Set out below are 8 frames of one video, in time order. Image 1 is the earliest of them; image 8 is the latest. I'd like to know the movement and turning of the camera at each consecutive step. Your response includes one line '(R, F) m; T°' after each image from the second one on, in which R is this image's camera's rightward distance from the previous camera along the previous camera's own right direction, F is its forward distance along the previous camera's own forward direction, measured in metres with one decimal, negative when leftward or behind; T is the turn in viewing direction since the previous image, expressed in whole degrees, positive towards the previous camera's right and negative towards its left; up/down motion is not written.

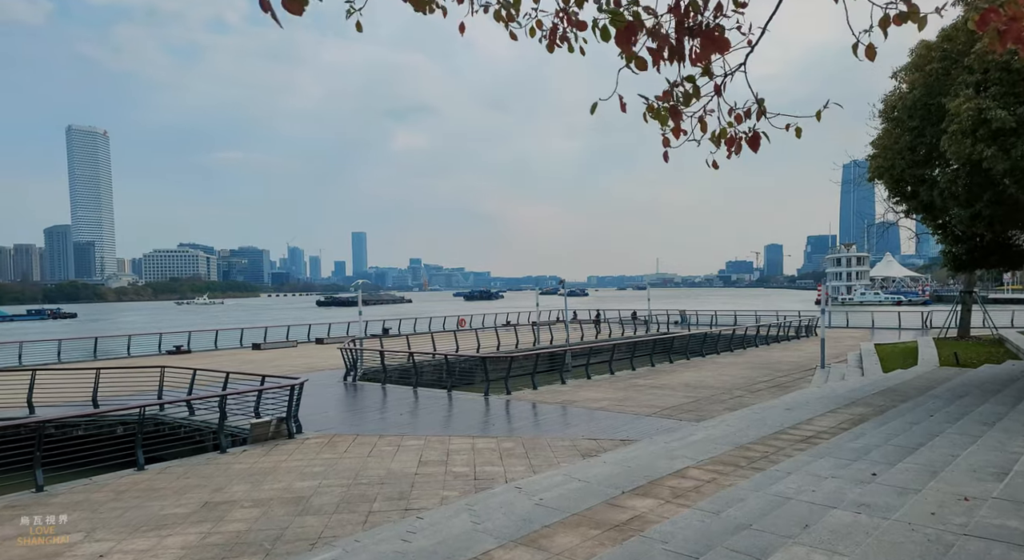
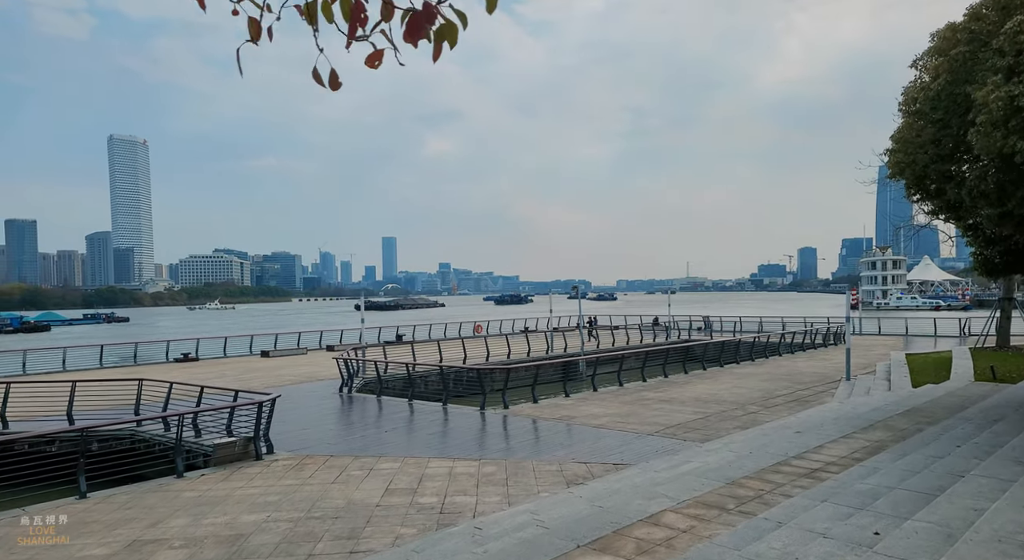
(+0.7, +0.9) m; -2°
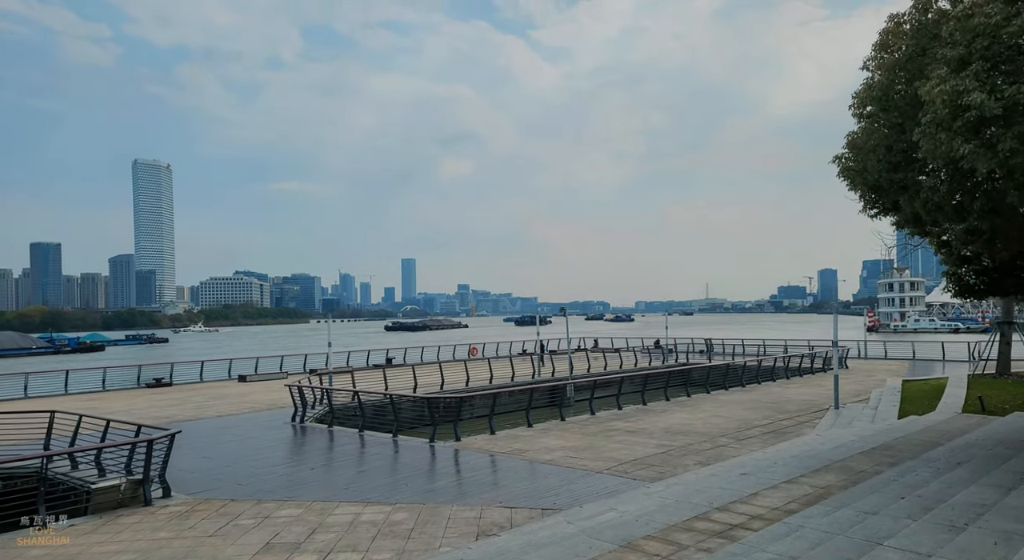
(+1.3, +0.9) m; -1°
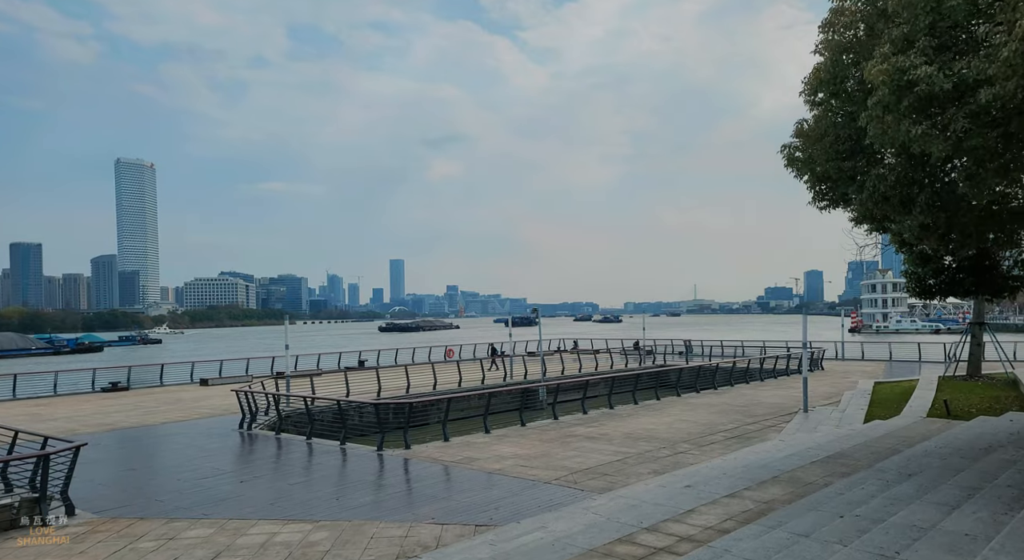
(+0.7, +0.6) m; +1°
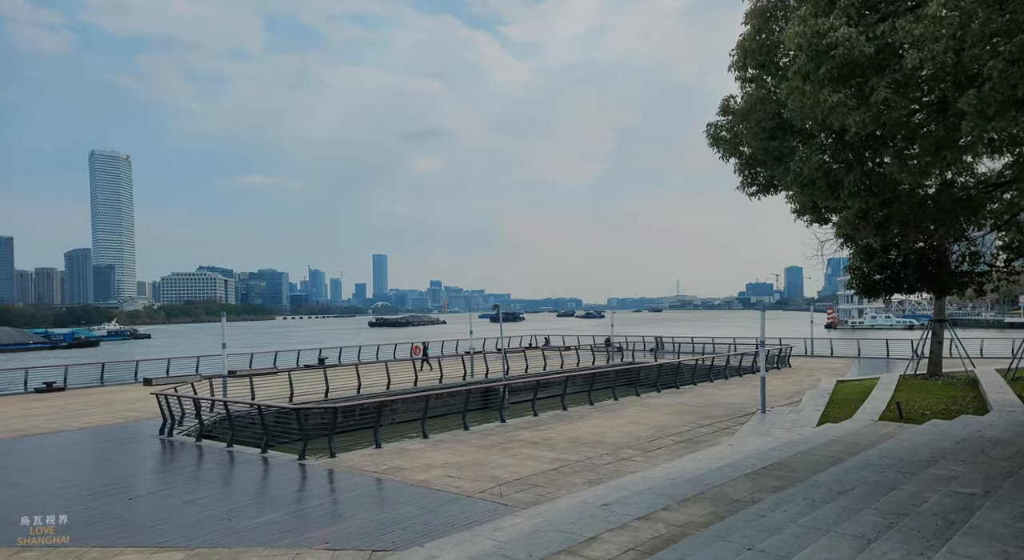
(+1.0, +0.9) m; +2°
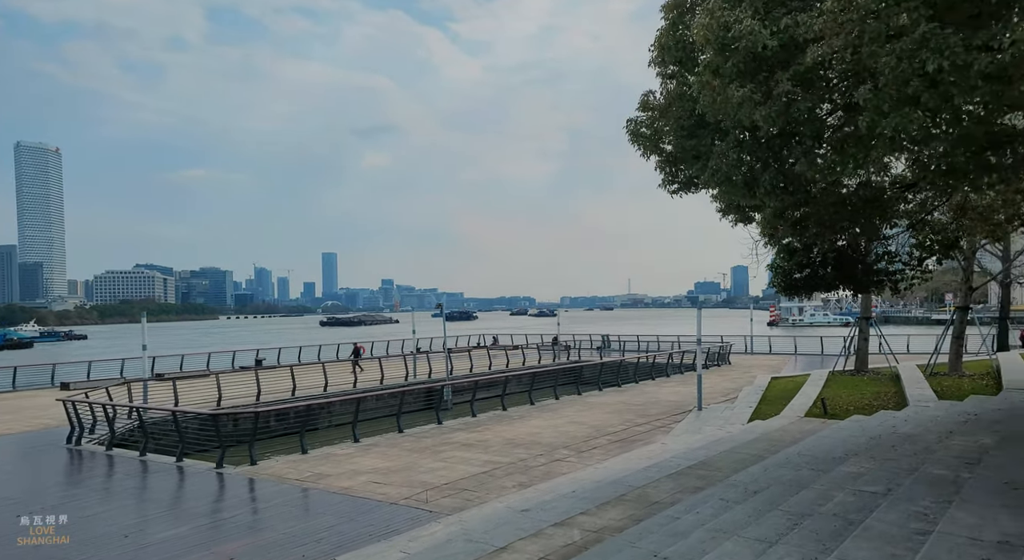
(+0.4, +0.1) m; +4°
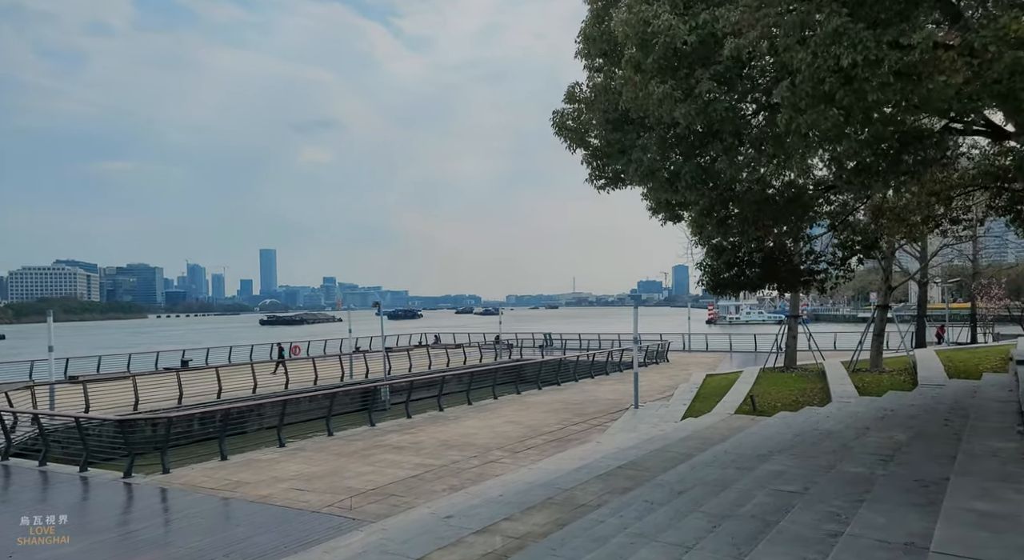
(+0.2, +0.2) m; +4°
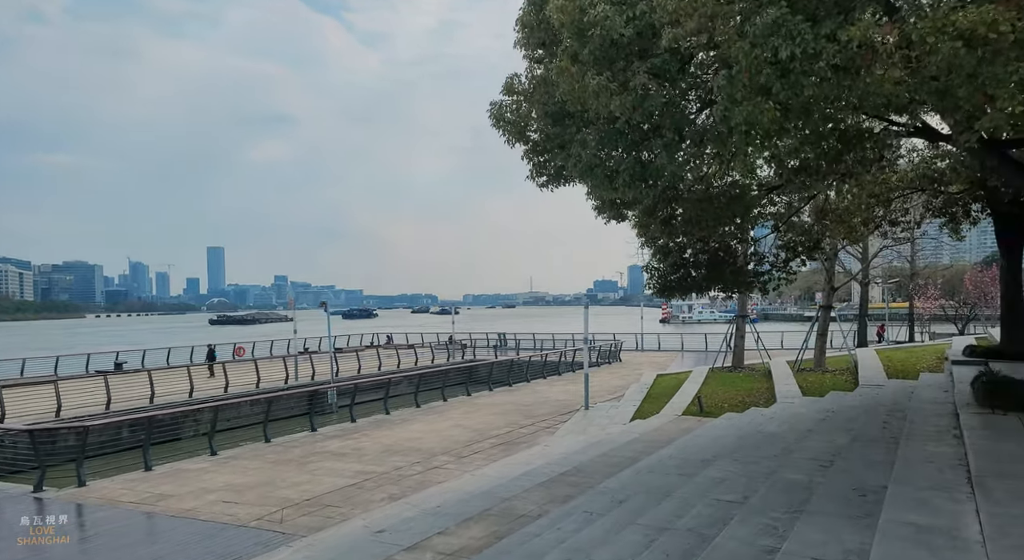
(+0.2, +0.3) m; +4°
